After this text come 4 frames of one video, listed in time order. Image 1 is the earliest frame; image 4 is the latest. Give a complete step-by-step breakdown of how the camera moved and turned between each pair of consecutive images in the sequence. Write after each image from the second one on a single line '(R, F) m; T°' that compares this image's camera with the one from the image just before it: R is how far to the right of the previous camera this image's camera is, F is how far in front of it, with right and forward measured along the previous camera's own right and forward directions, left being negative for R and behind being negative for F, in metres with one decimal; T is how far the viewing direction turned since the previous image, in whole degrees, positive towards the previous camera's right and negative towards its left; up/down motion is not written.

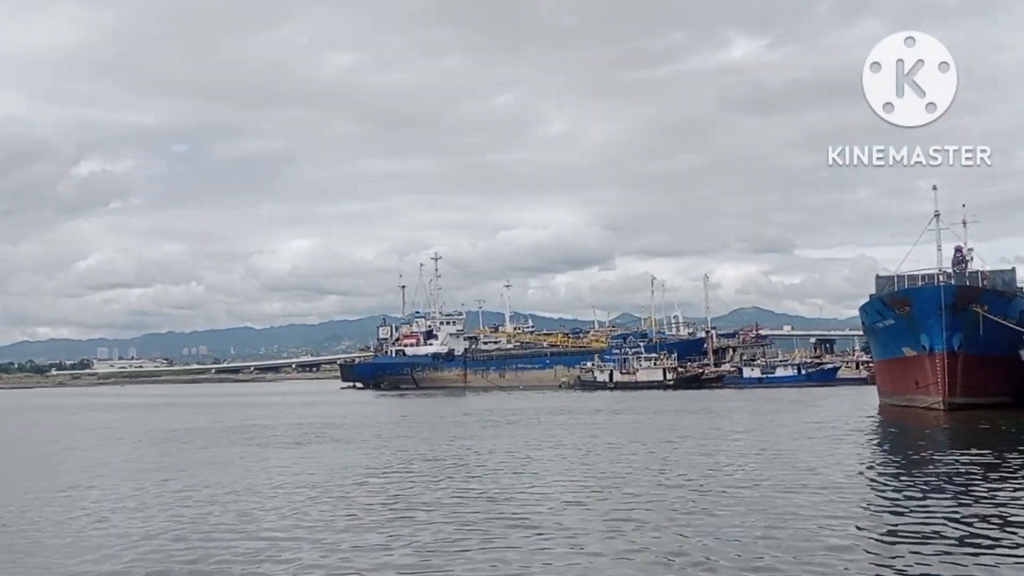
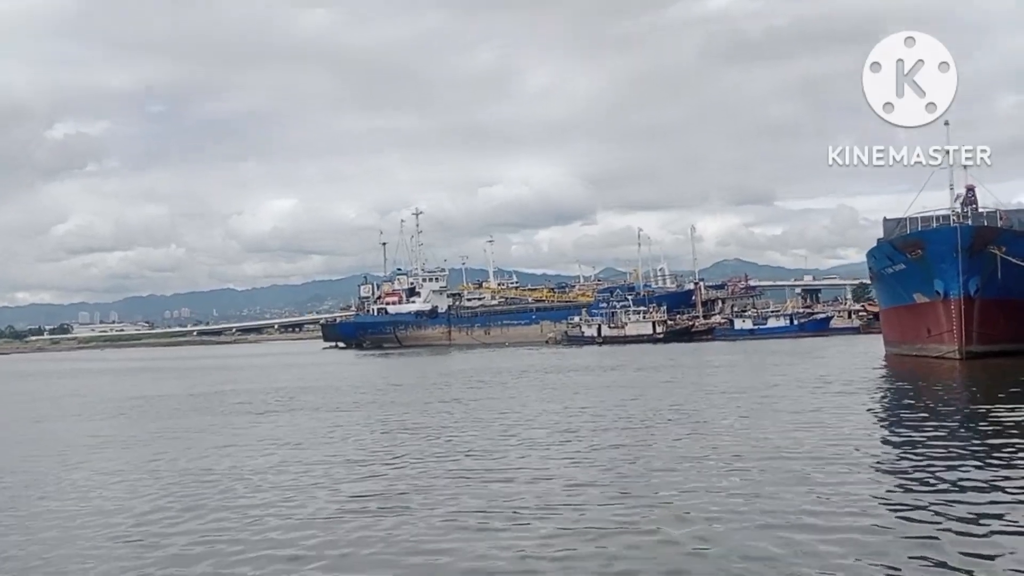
(0.0, +0.9) m; +1°
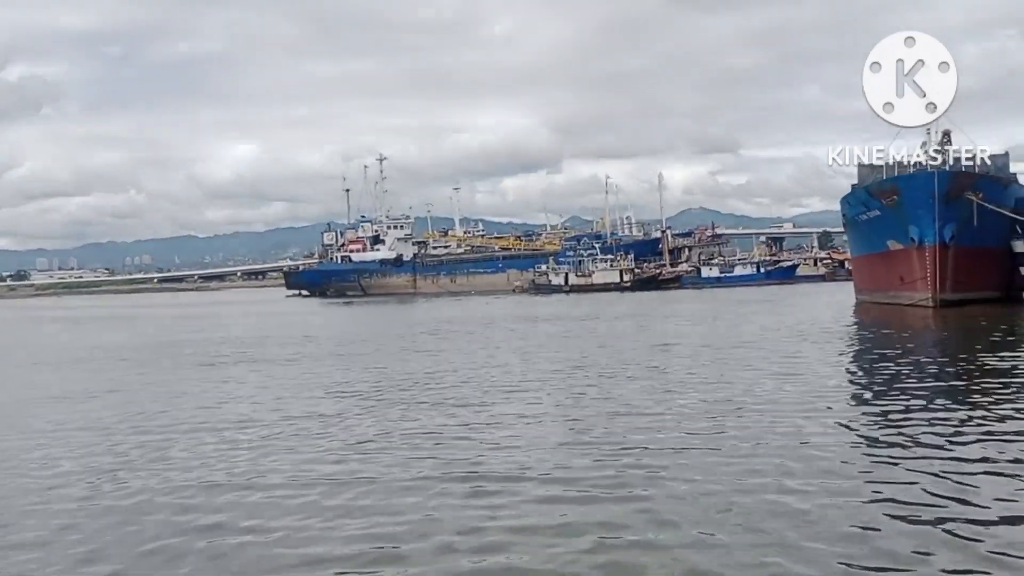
(0.0, +0.4) m; +2°
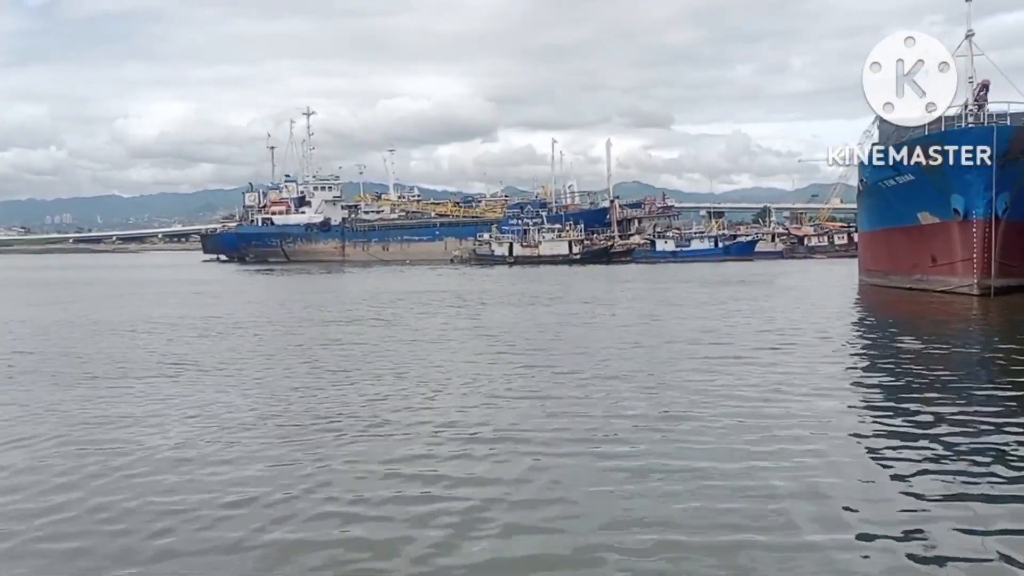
(-0.2, +2.4) m; +4°
